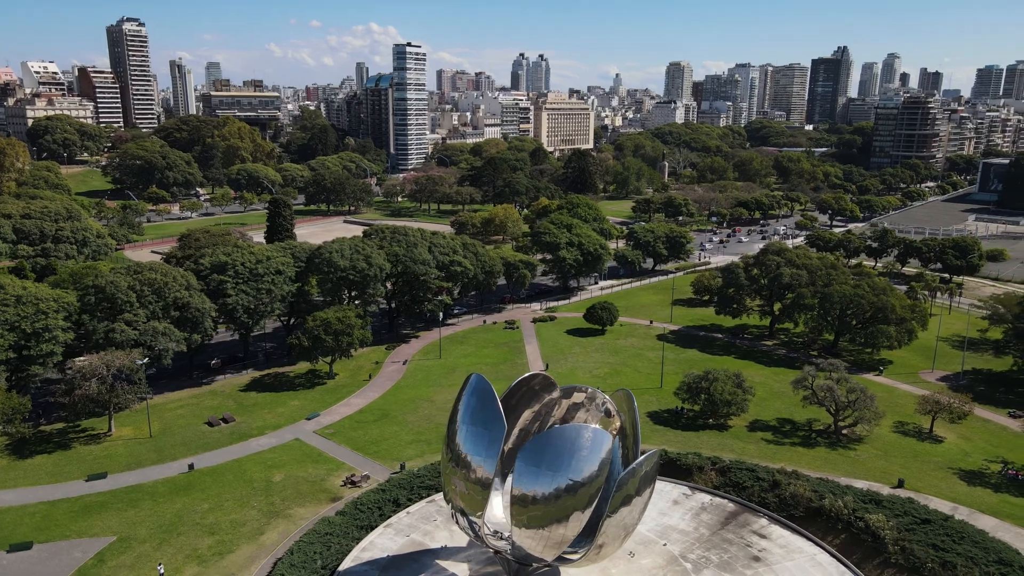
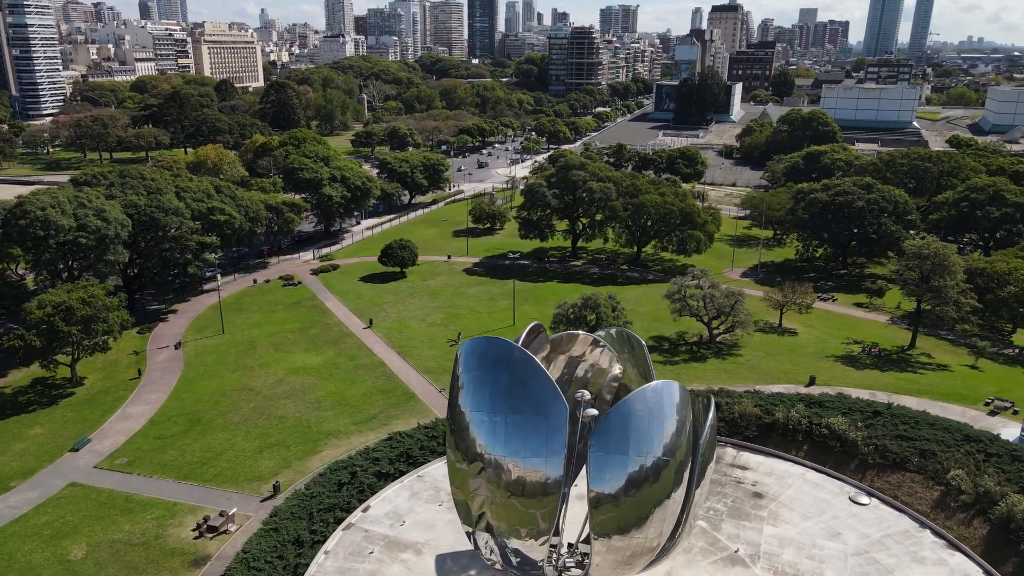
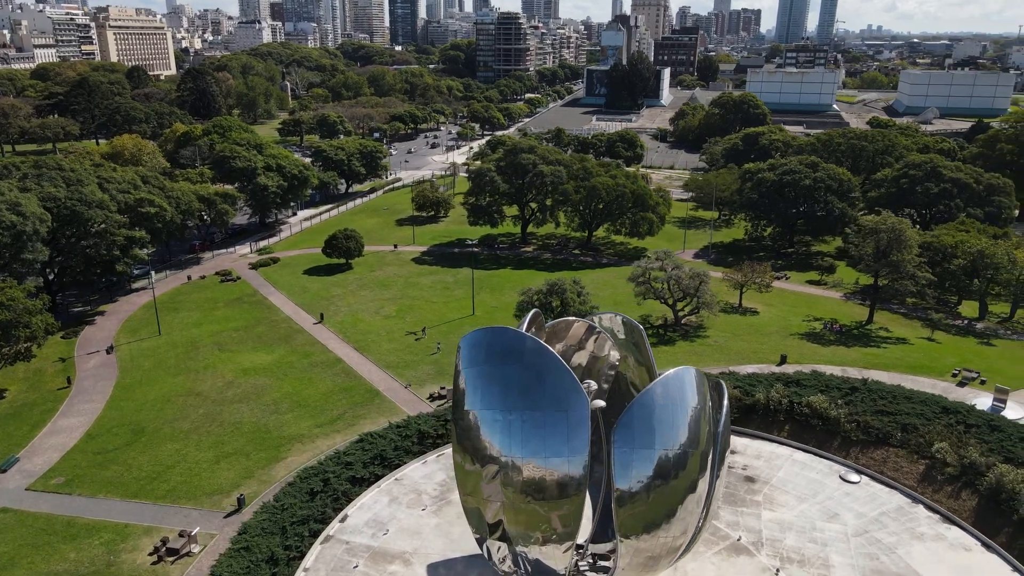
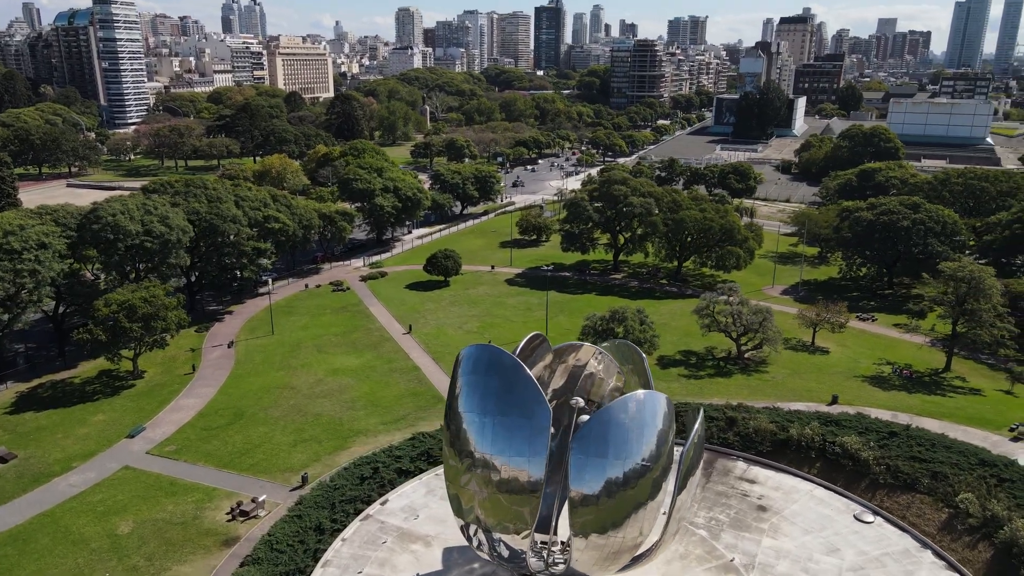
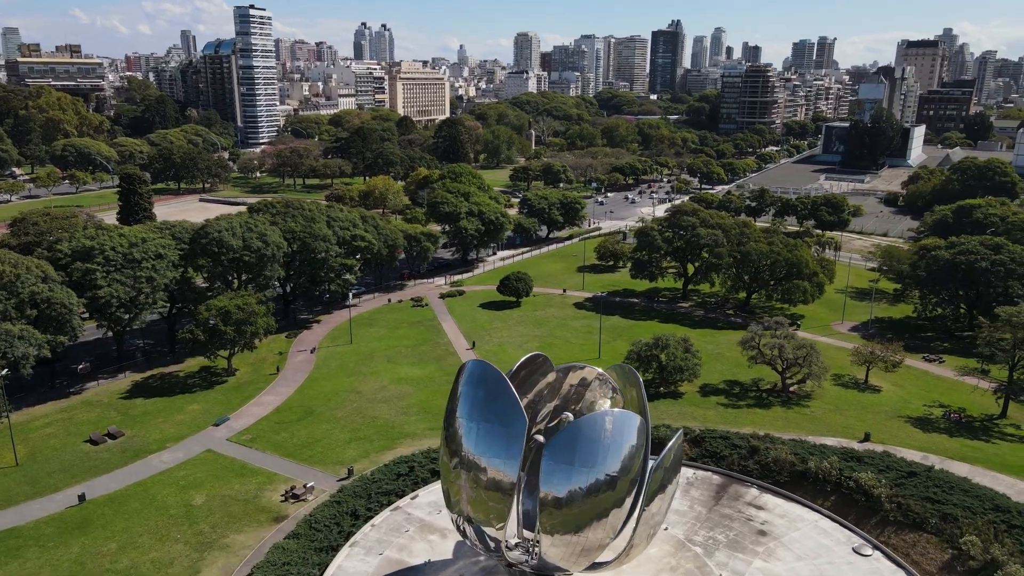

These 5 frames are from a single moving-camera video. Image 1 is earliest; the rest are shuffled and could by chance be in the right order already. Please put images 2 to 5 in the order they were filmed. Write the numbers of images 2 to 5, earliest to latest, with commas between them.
5, 4, 2, 3
